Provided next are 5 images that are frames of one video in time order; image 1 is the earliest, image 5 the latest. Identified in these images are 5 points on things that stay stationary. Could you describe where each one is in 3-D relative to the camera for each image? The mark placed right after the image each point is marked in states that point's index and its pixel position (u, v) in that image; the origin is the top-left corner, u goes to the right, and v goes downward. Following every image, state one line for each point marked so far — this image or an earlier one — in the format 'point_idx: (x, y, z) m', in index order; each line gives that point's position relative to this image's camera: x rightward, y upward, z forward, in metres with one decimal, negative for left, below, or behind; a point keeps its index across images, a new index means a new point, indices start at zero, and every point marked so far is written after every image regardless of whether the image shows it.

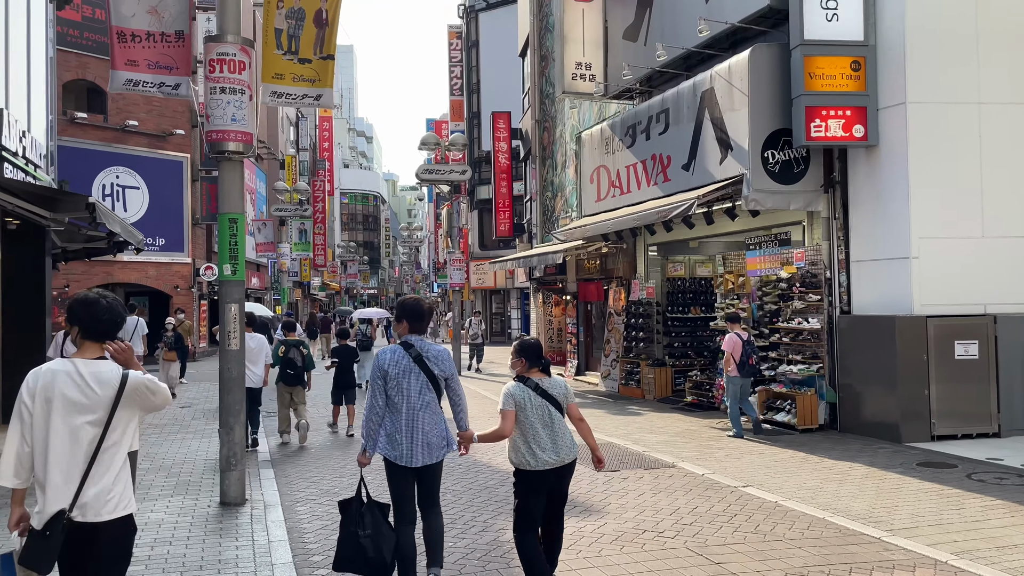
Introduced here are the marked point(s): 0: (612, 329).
0: (+2.0, -0.8, +16.6) m
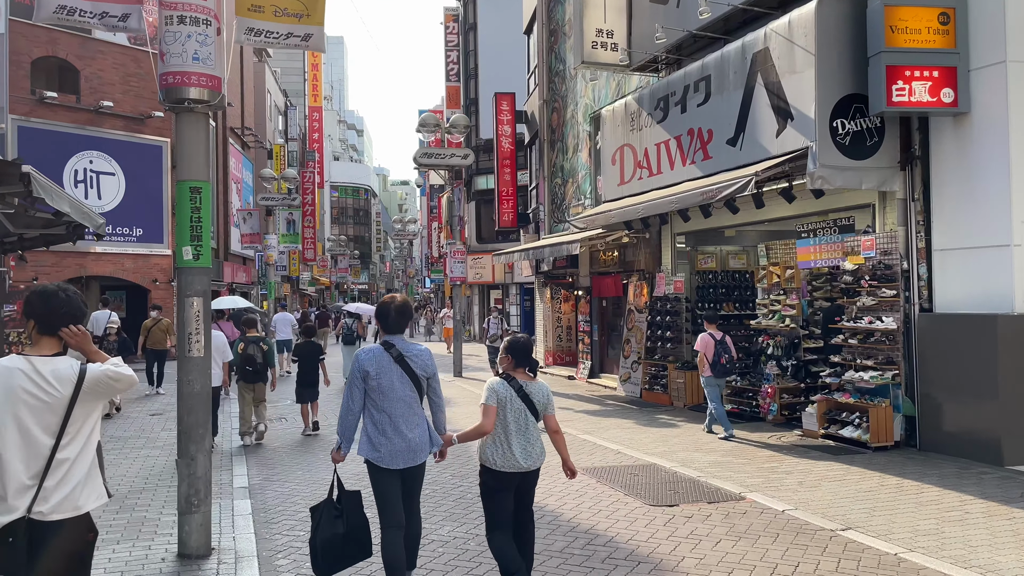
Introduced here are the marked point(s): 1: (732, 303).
0: (+2.2, -0.7, +15.0) m
1: (+3.6, -0.2, +13.8) m
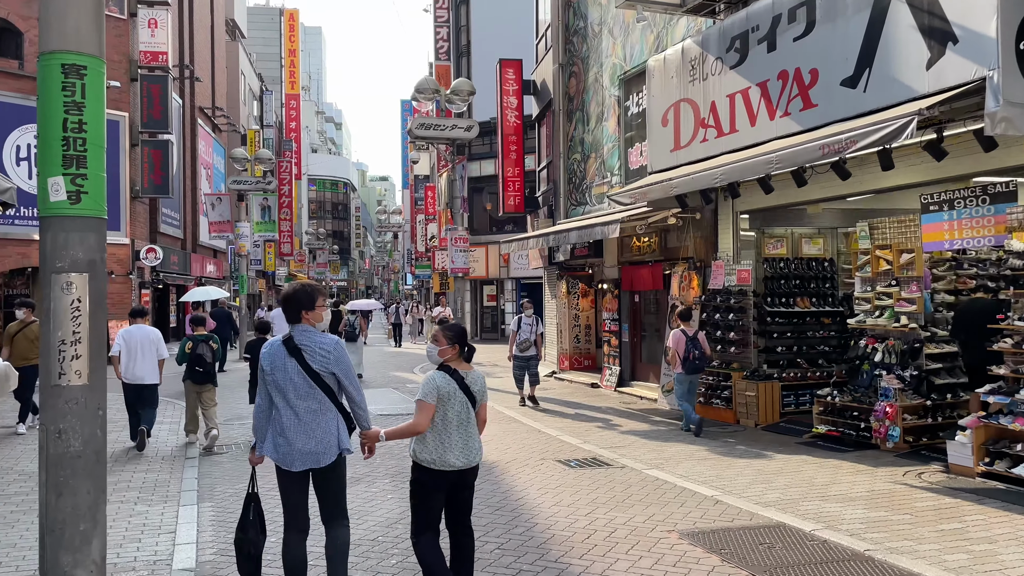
0: (+2.5, -0.6, +12.4) m
1: (+4.0, -0.1, +11.2) m
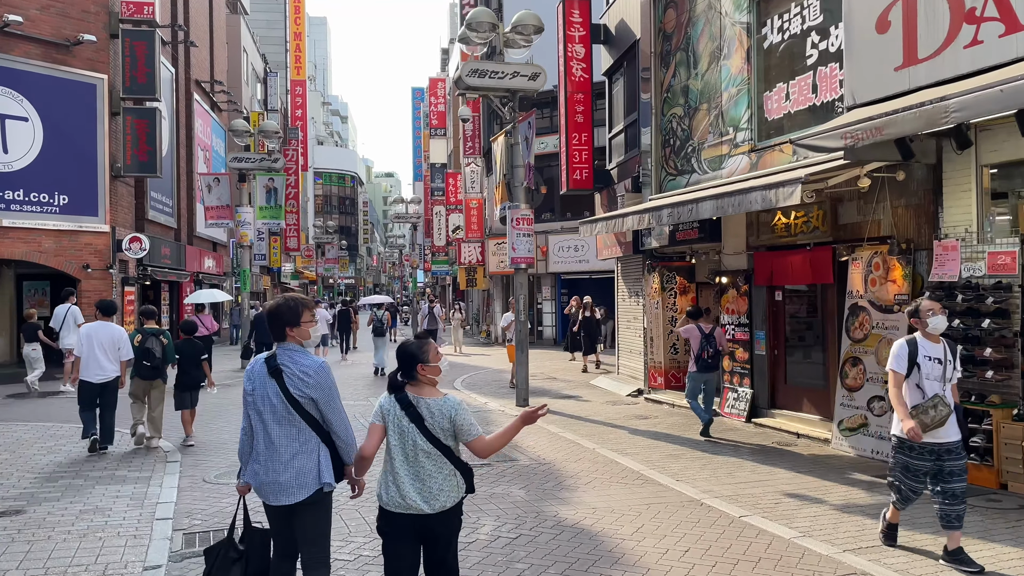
0: (+3.7, -0.5, +8.6) m
1: (+5.2, 0.0, +7.4) m
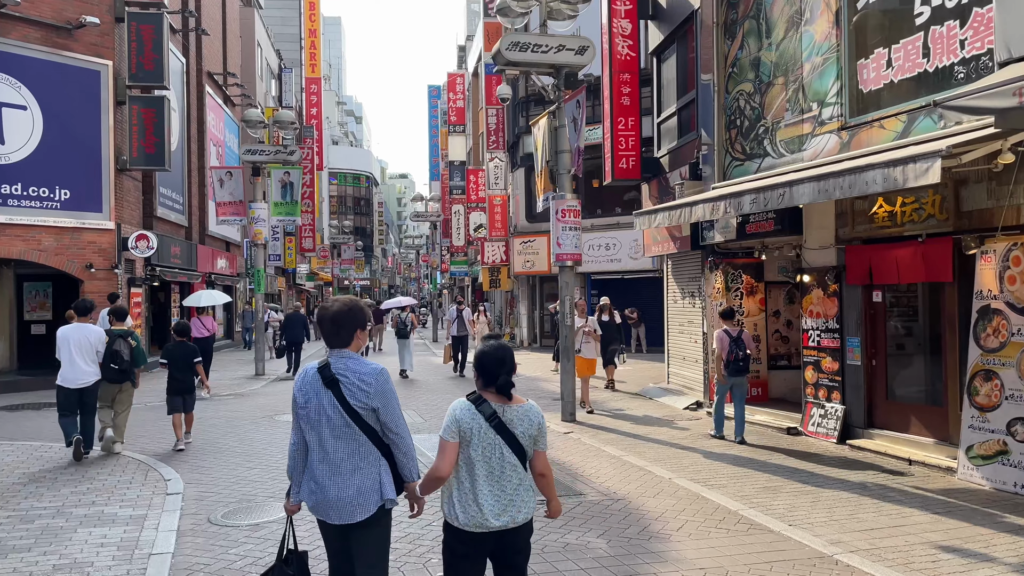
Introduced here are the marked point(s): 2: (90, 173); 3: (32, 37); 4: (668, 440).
0: (+4.2, -0.5, +7.1) m
1: (+5.7, 0.0, +5.9) m
2: (-8.9, +2.4, +17.7) m
3: (-9.6, +5.0, +16.8) m
4: (+1.8, -1.8, +9.9) m
